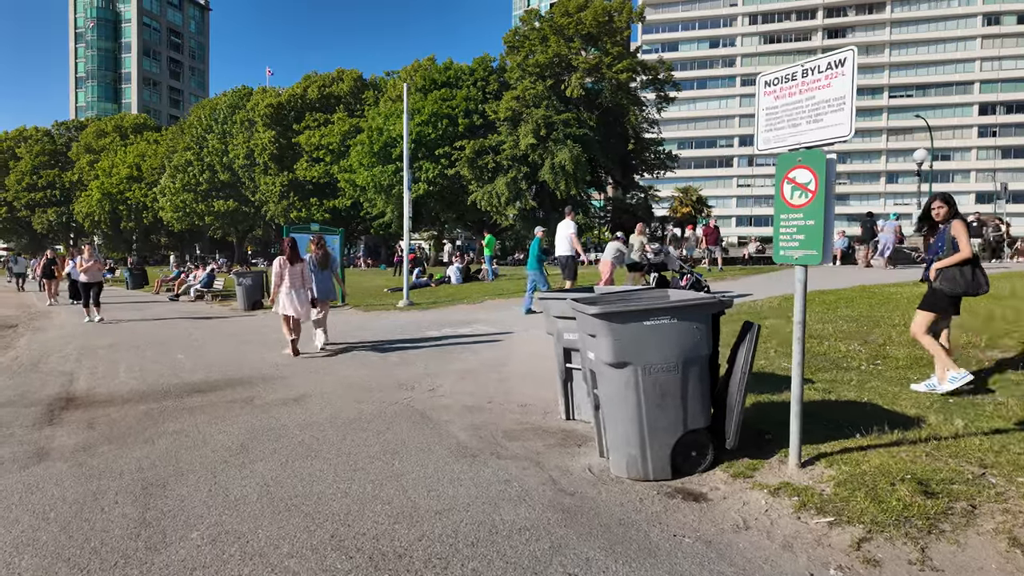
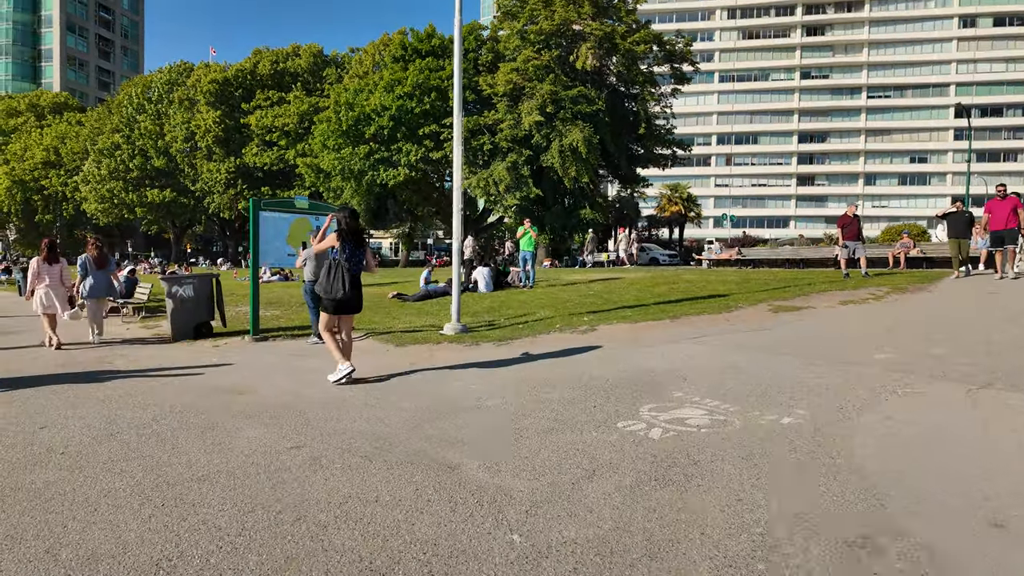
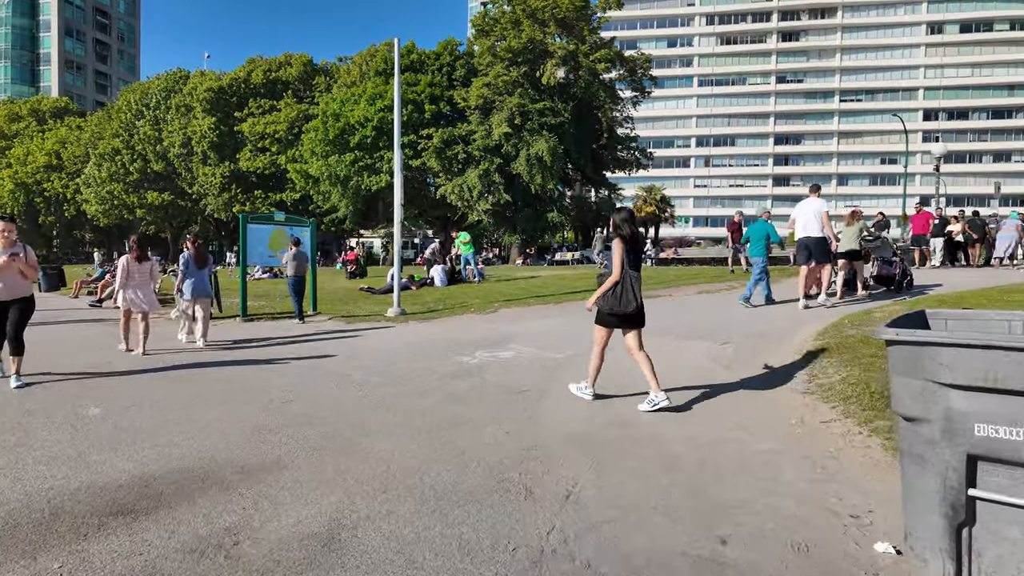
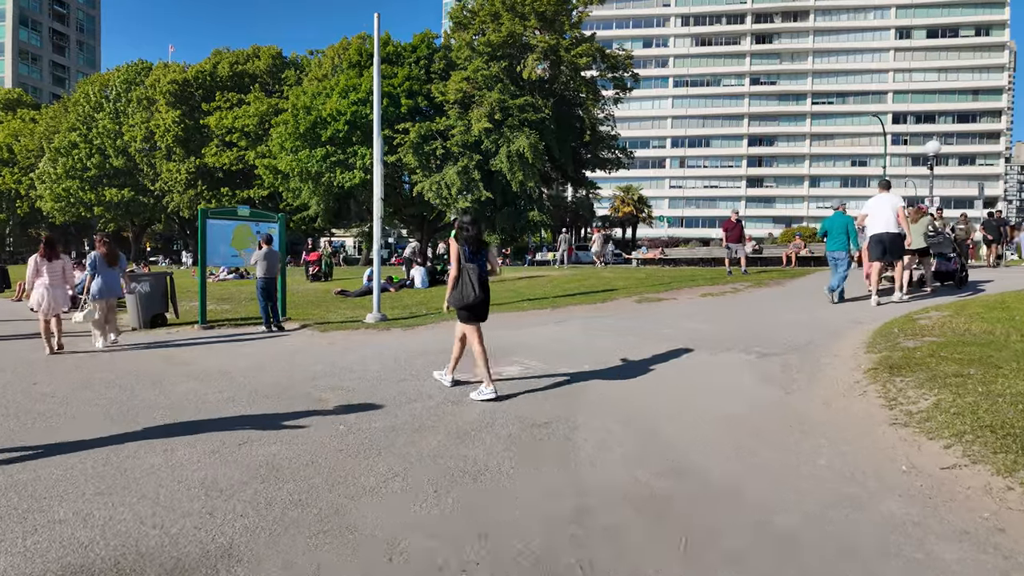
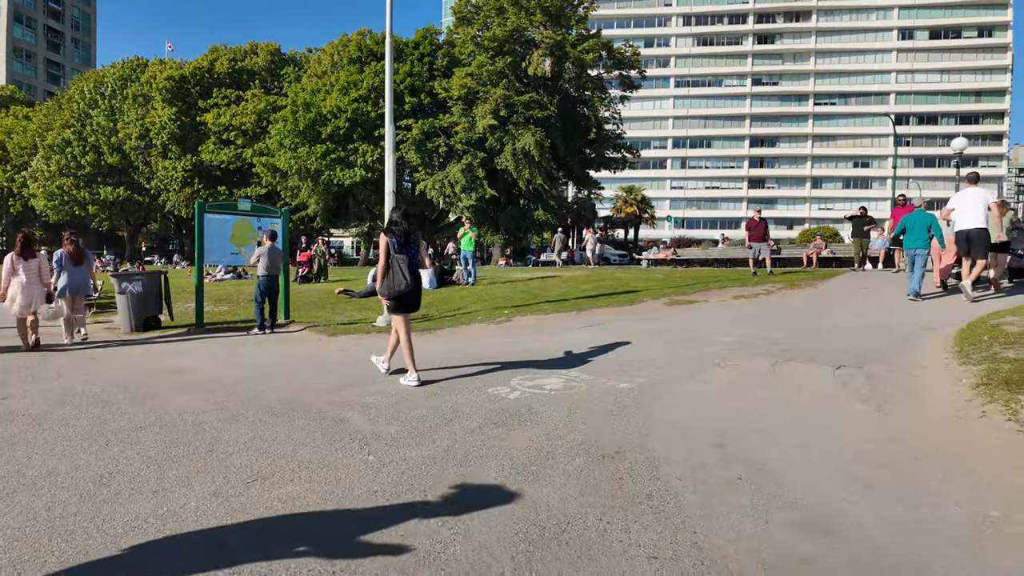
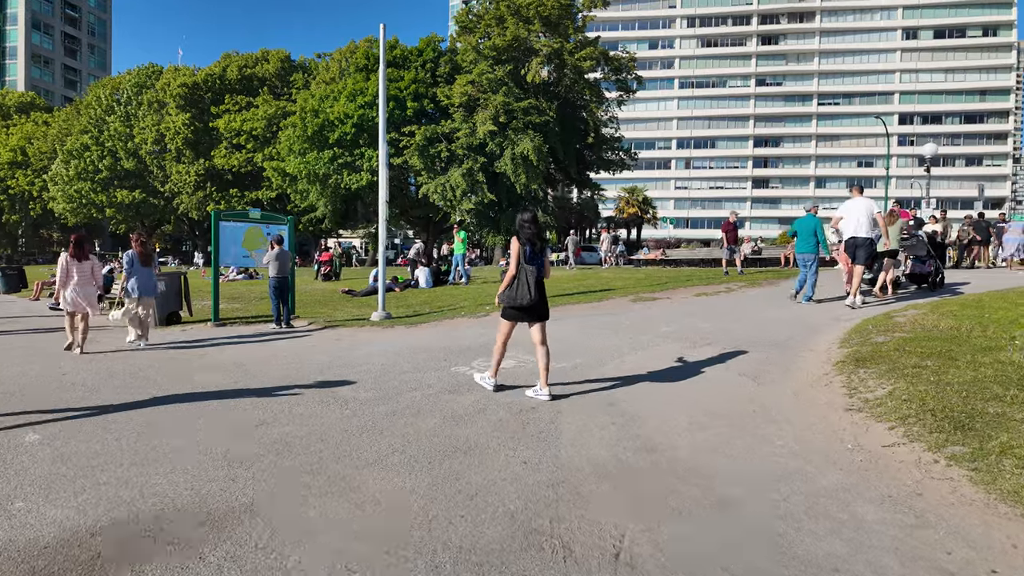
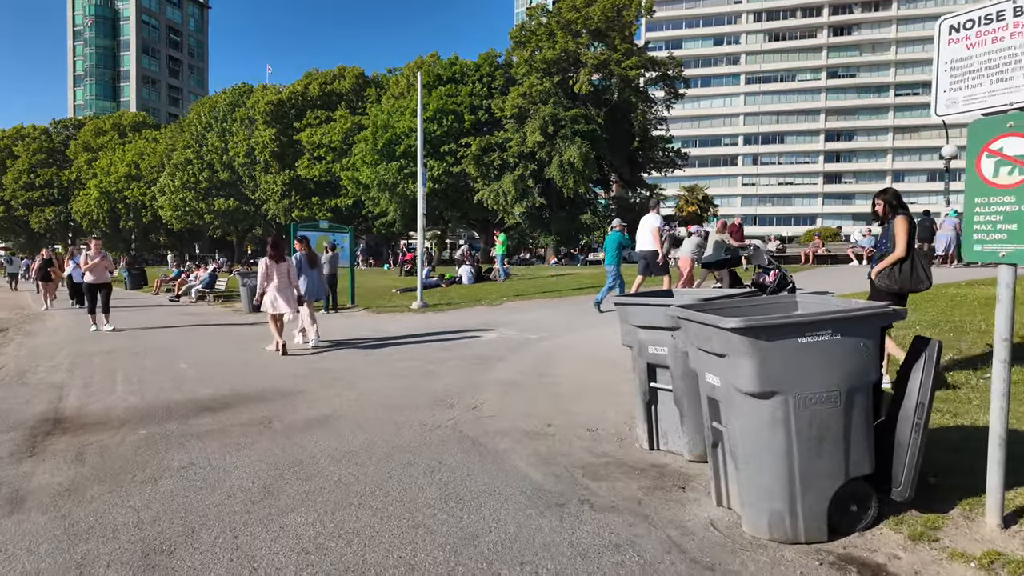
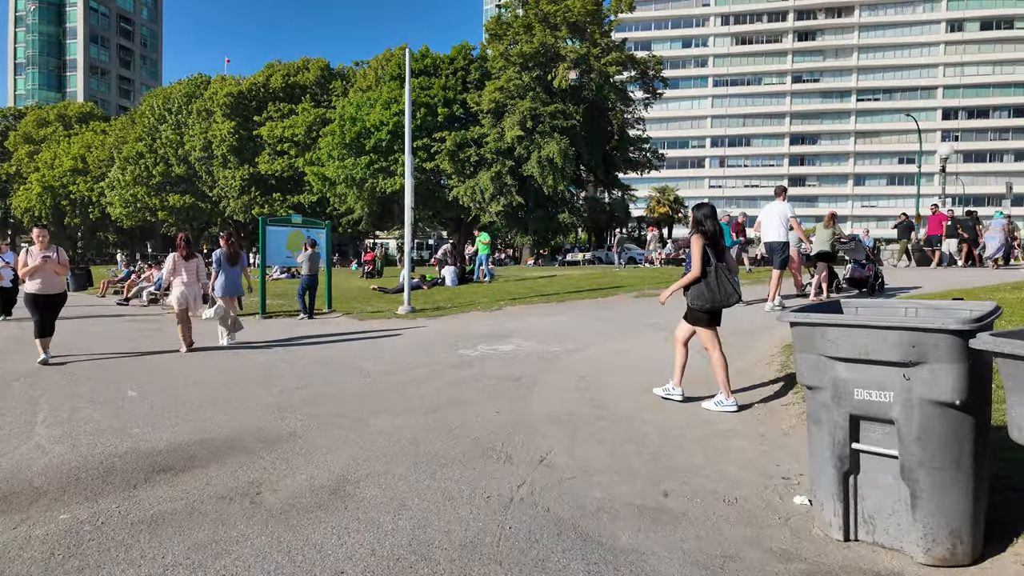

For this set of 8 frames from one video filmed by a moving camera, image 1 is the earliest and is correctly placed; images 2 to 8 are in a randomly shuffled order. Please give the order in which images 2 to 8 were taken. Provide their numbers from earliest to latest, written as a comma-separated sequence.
7, 8, 3, 6, 4, 5, 2
